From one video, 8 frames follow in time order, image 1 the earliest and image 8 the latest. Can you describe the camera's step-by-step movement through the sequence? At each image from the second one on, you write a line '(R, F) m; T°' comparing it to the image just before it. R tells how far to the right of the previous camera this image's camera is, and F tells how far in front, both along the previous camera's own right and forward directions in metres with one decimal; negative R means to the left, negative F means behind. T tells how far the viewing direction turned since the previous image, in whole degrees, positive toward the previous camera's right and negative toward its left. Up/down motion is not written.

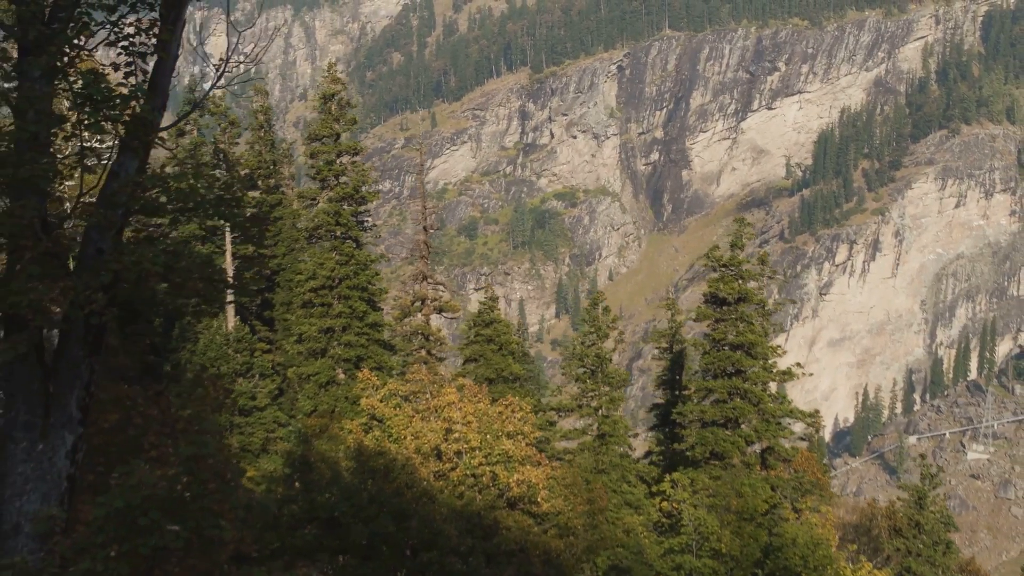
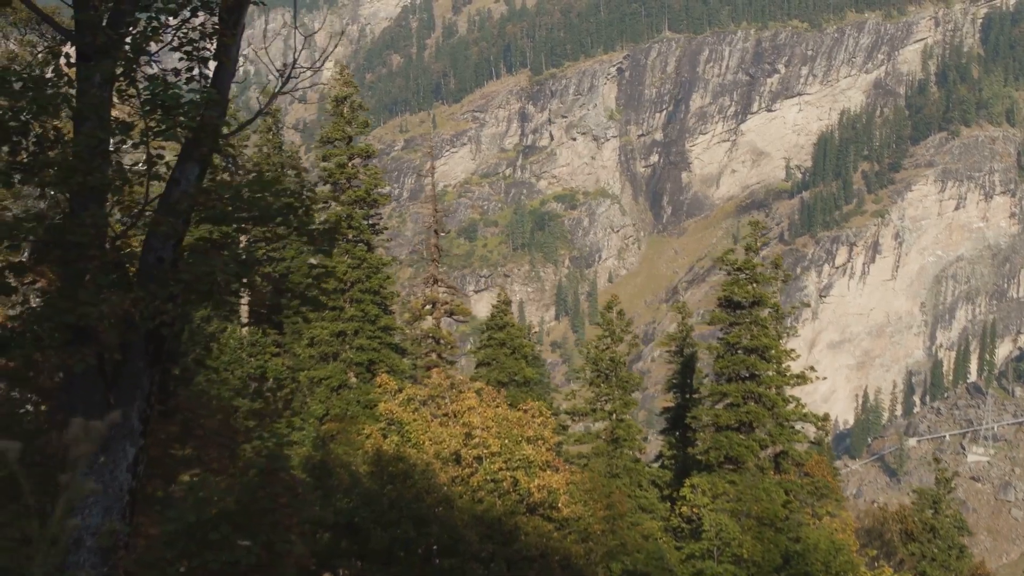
(-0.7, +0.1) m; 0°
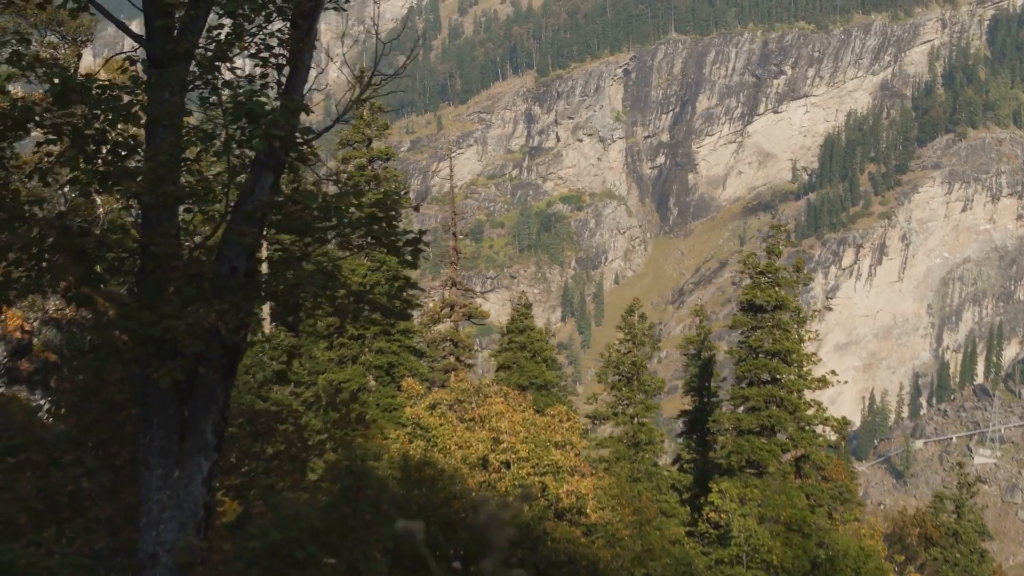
(-0.7, +0.2) m; 0°
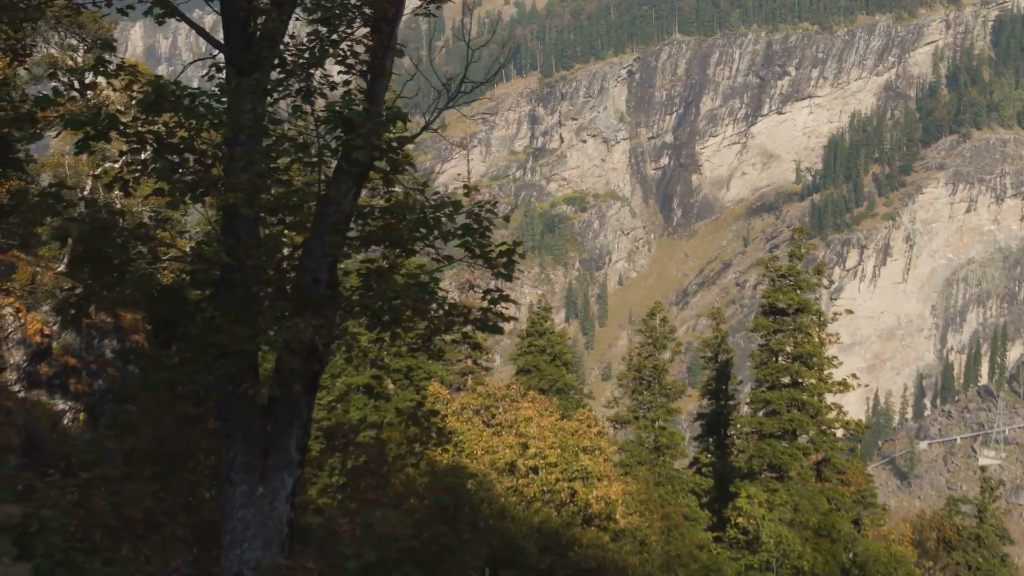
(-0.8, +0.2) m; 0°
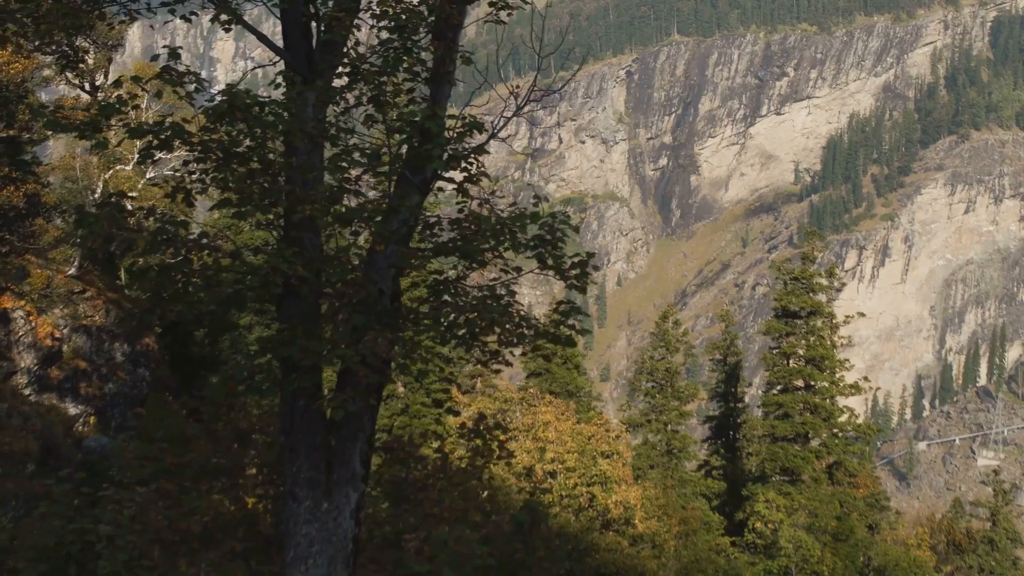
(-0.6, +0.1) m; 0°
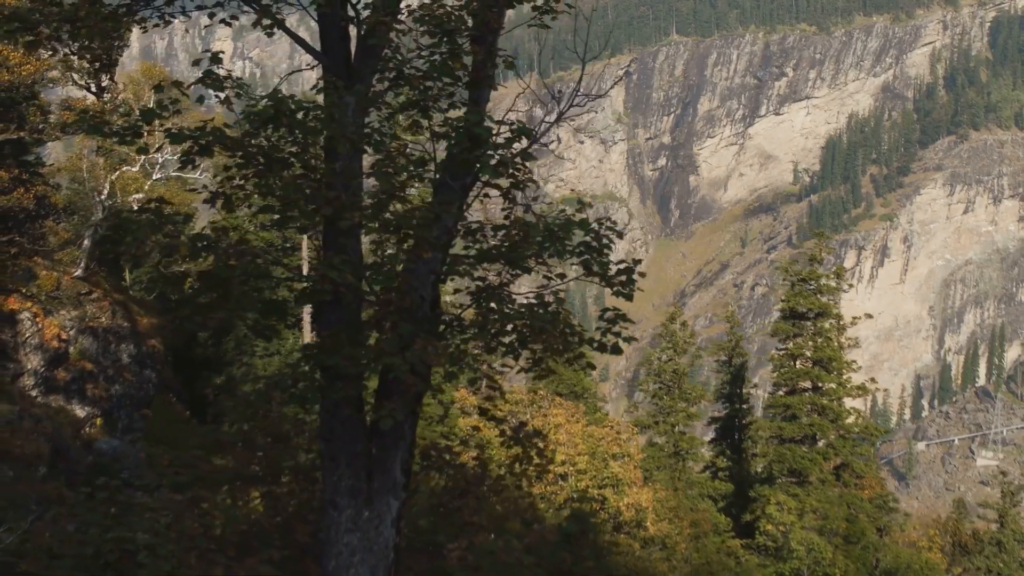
(-0.4, +0.1) m; 0°
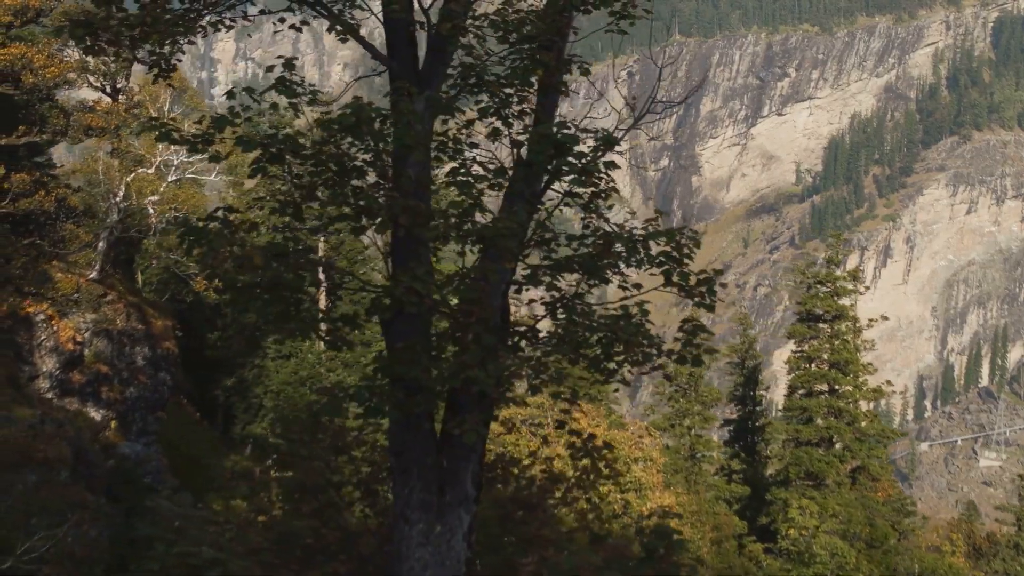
(-0.6, +0.1) m; 0°
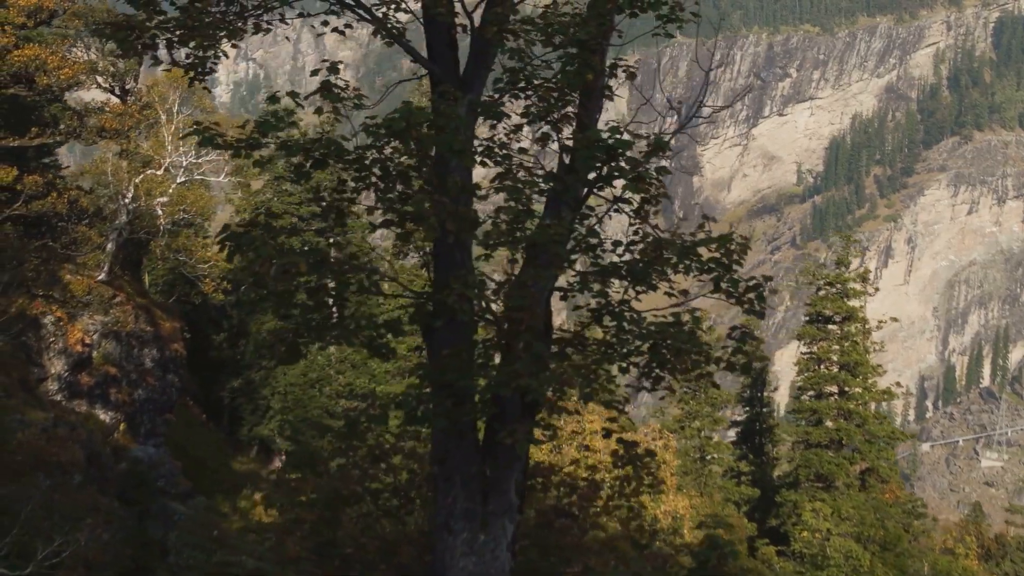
(-0.4, +0.1) m; 0°
